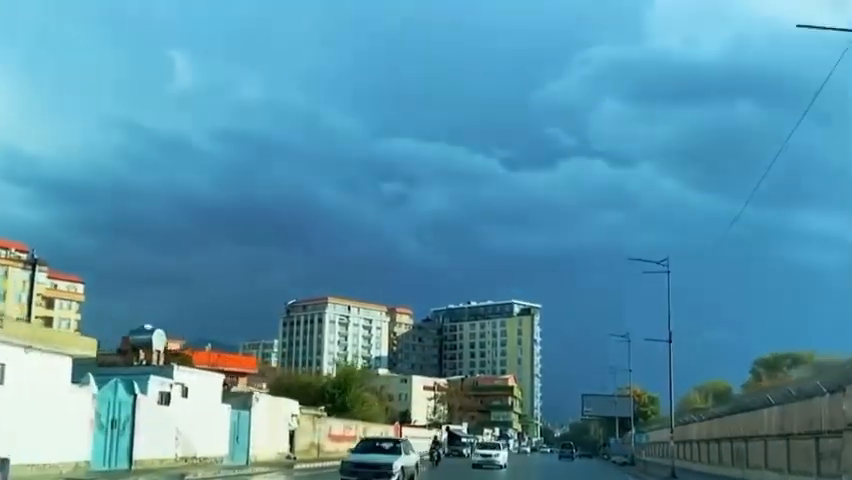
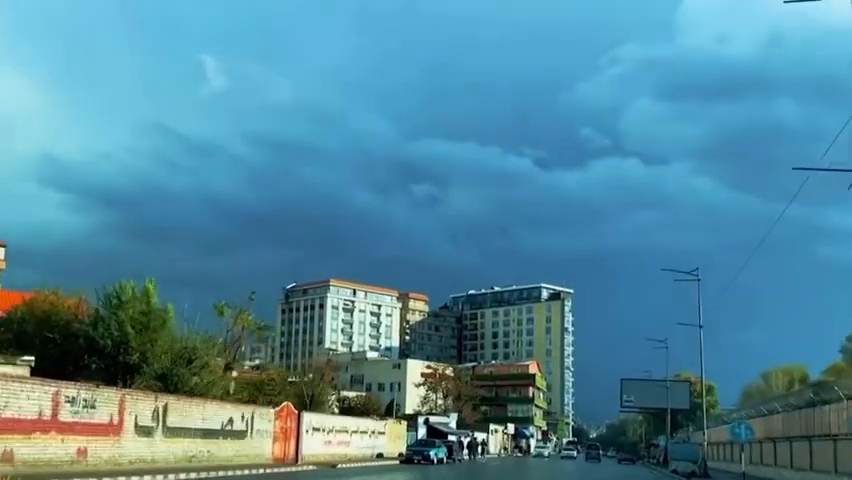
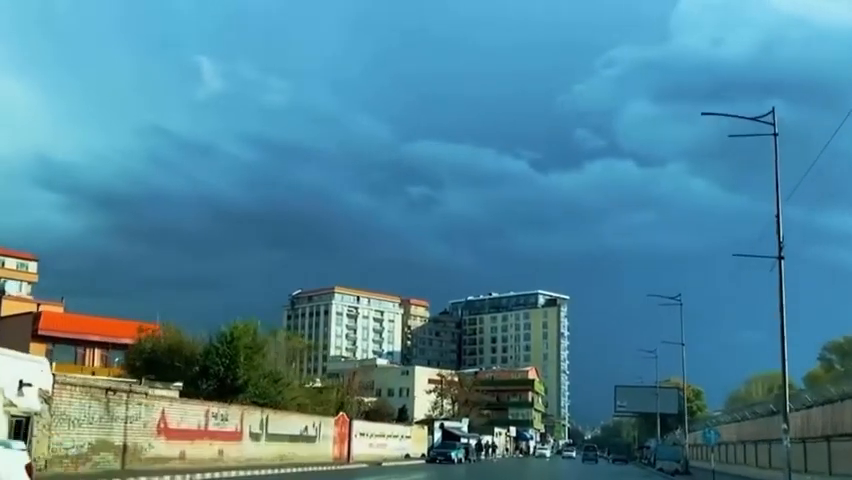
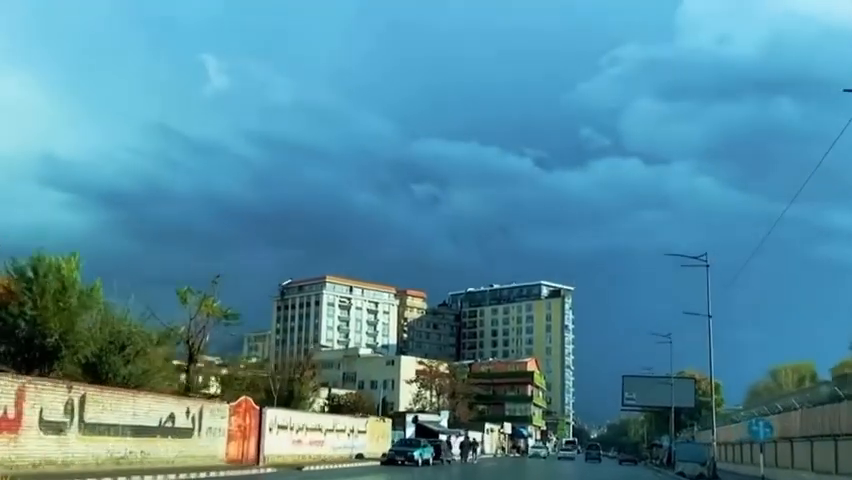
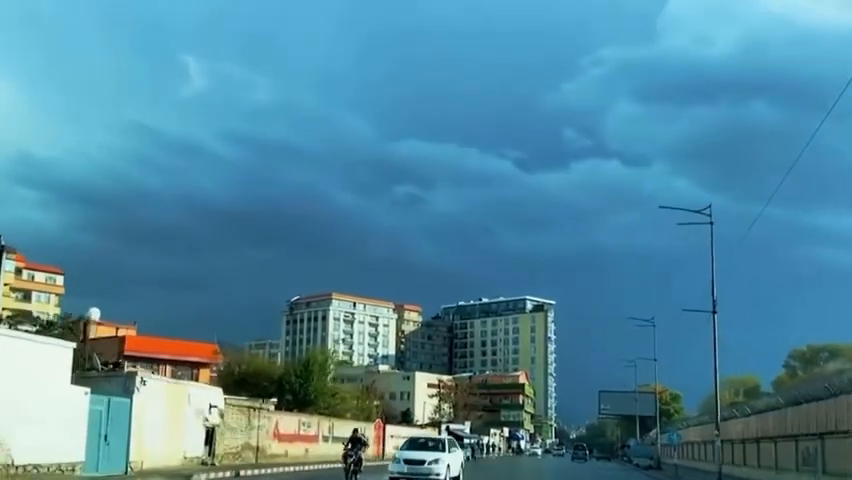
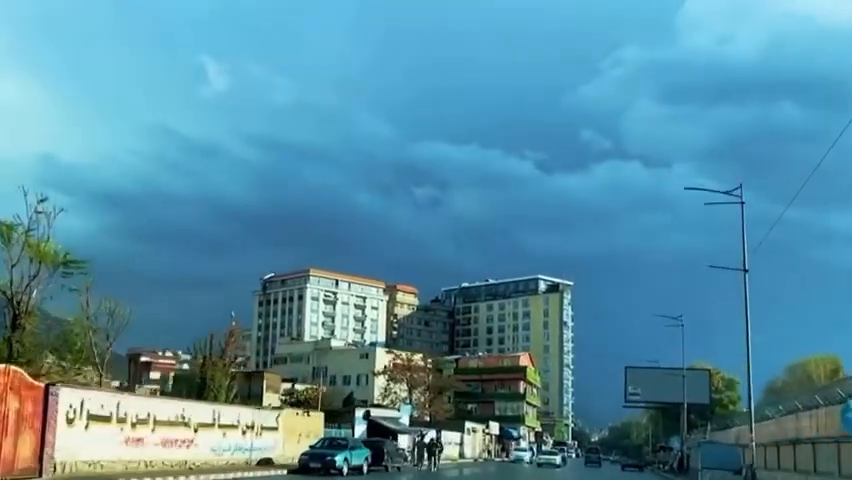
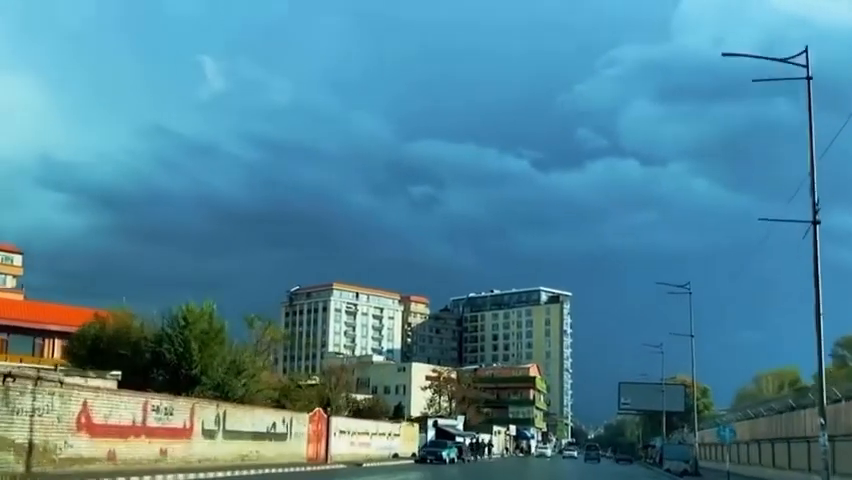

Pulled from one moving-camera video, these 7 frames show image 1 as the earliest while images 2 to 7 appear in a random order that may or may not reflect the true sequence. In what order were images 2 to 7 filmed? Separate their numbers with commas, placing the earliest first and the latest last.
5, 3, 7, 2, 4, 6
